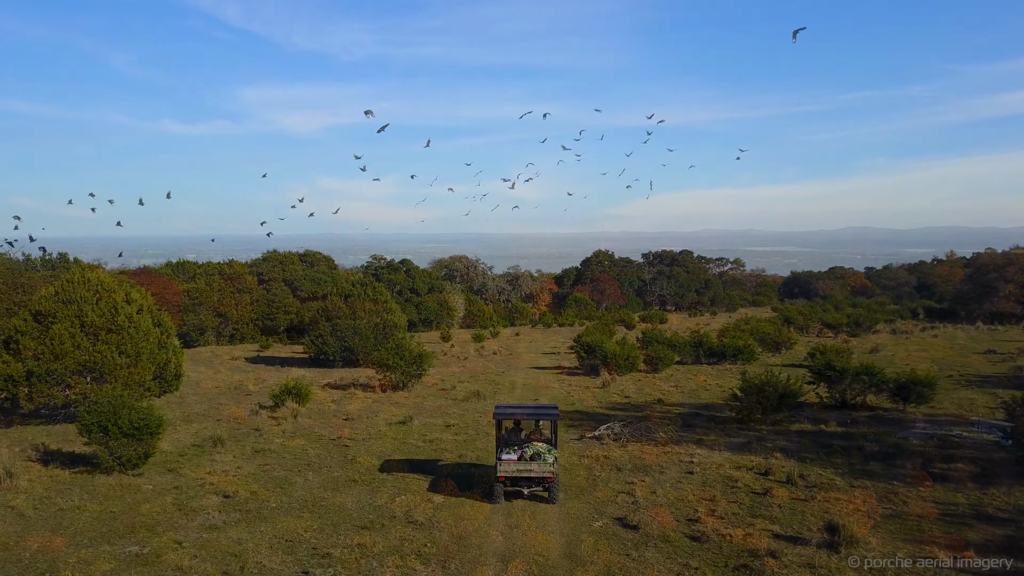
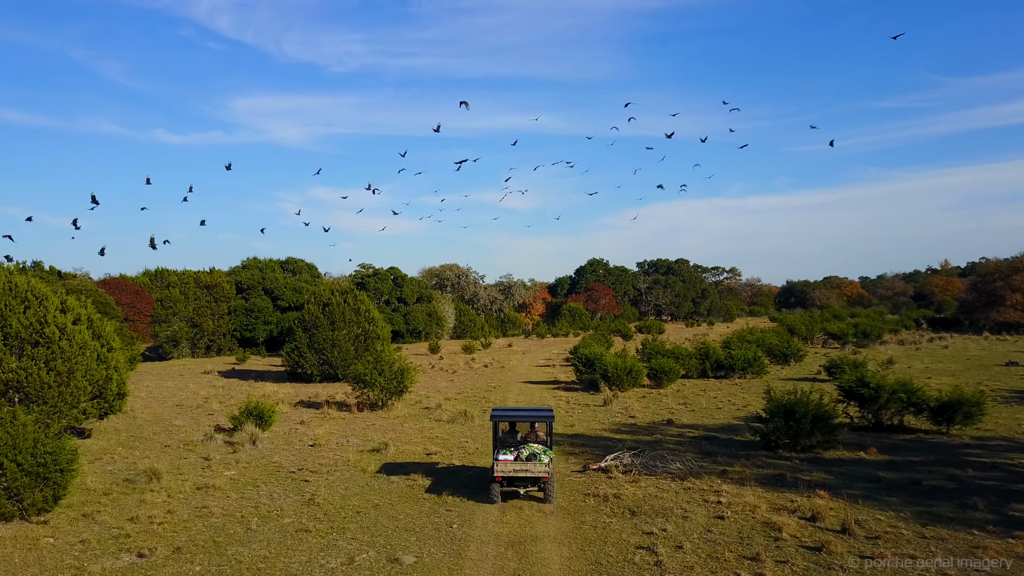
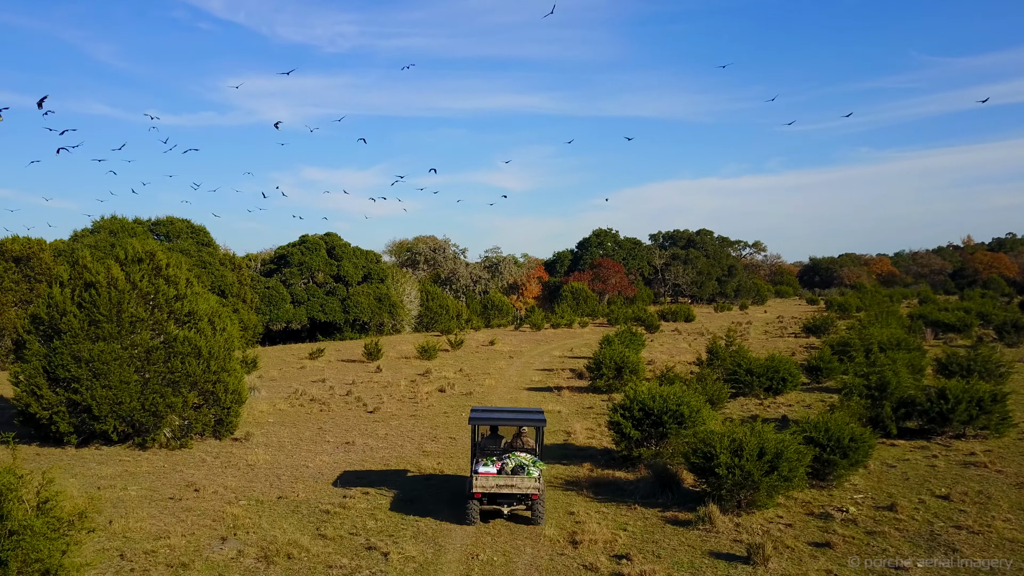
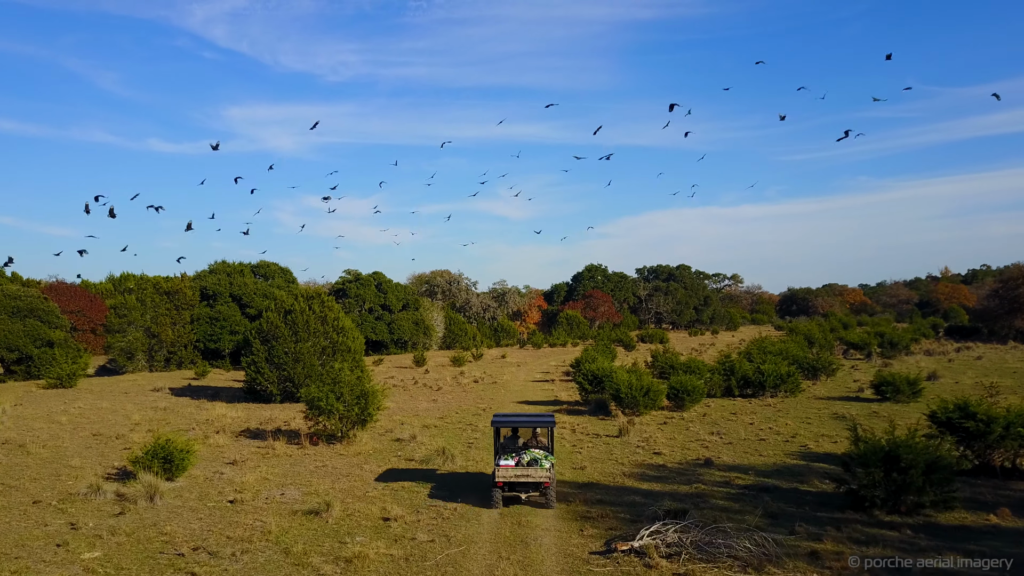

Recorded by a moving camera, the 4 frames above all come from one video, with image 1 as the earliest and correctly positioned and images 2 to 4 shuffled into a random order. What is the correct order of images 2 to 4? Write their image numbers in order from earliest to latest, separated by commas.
2, 4, 3
